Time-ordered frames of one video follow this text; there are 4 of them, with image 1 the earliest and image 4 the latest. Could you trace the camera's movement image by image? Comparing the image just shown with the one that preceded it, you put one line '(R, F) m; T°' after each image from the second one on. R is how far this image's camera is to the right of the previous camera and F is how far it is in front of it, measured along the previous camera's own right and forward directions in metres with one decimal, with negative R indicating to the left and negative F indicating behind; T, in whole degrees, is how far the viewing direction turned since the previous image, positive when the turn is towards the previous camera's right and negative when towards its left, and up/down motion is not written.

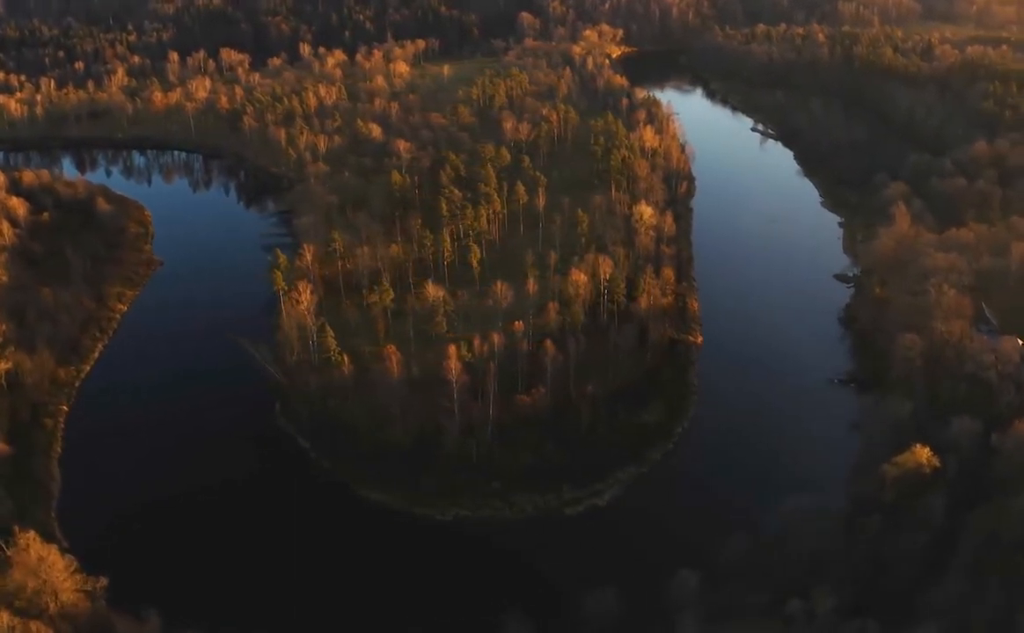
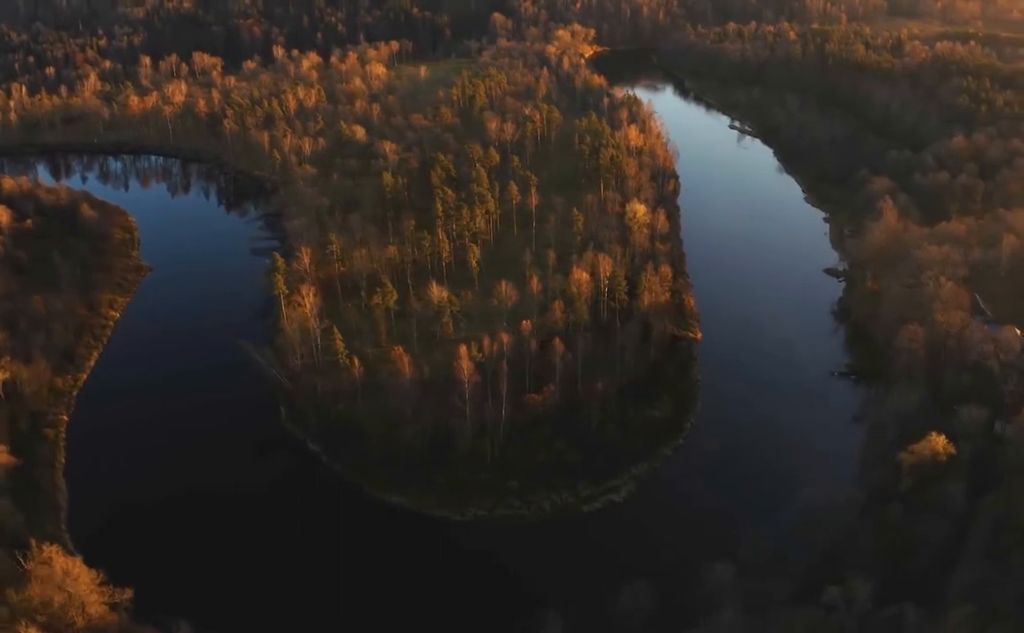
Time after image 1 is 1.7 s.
(-0.8, +0.2) m; +1°
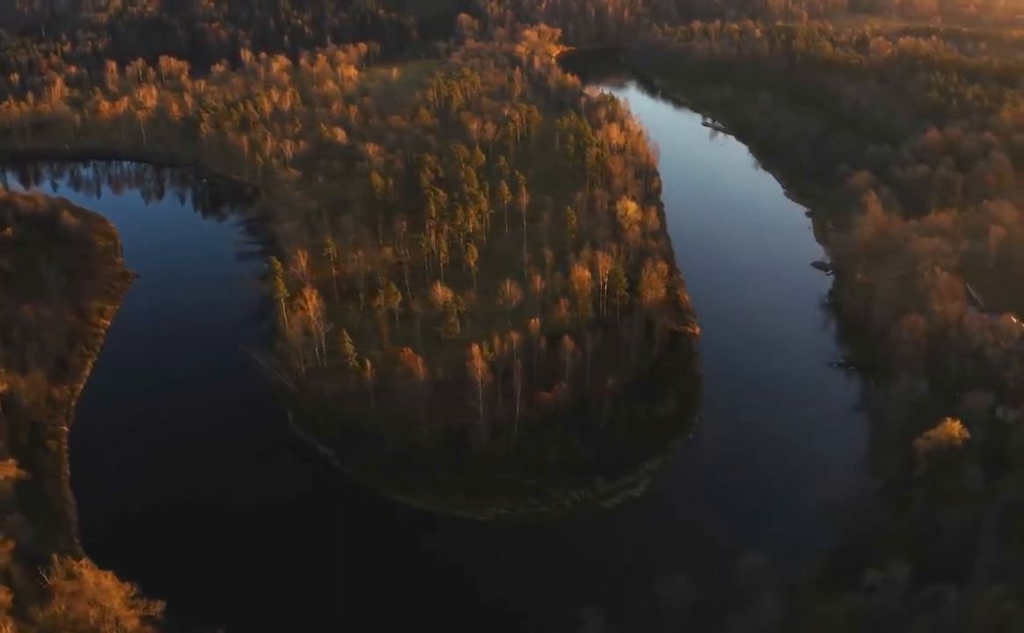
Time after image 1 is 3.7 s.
(-0.9, +0.2) m; +2°
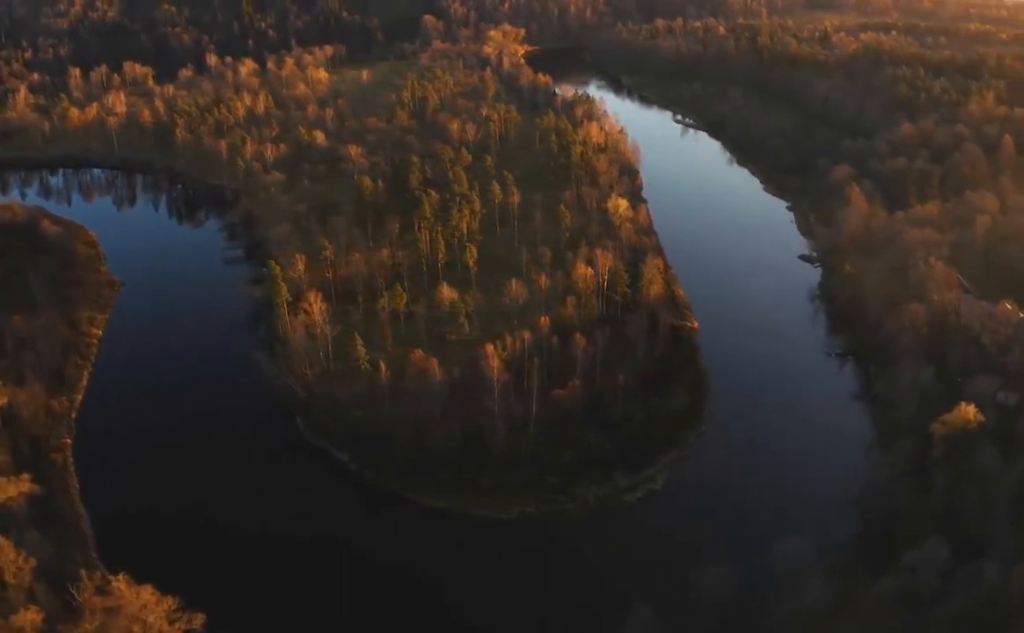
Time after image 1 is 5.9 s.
(-1.0, +0.1) m; +2°
